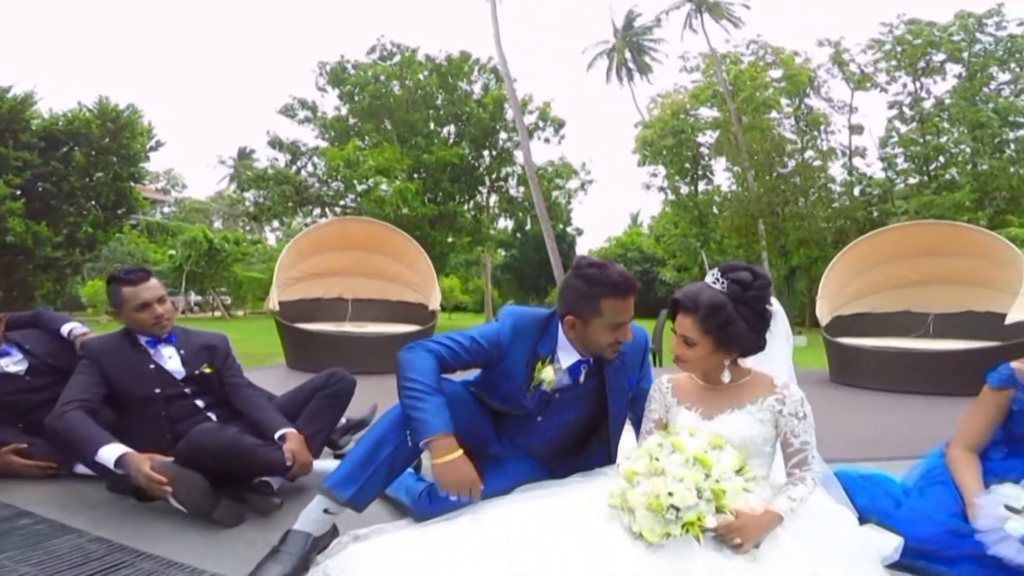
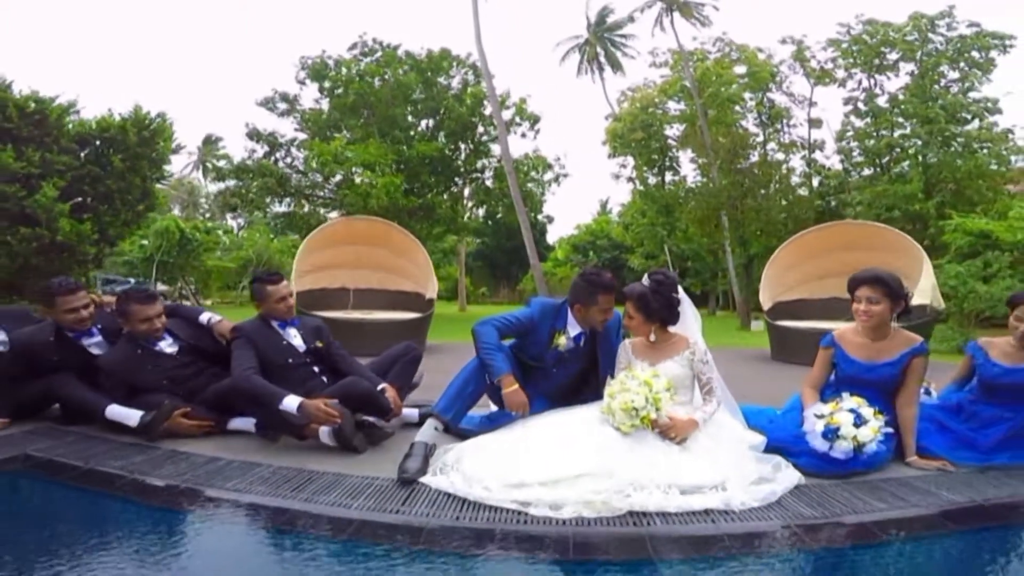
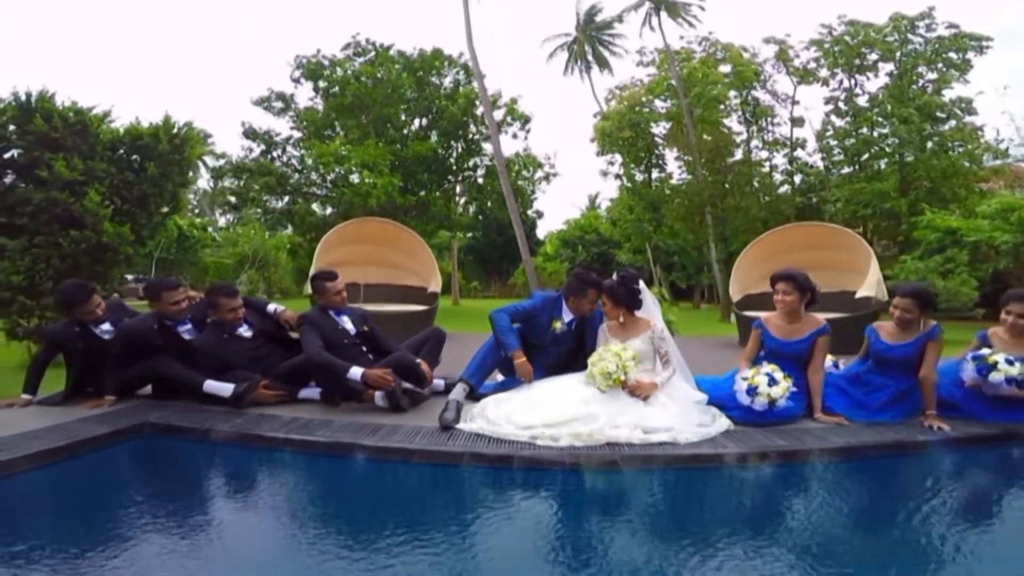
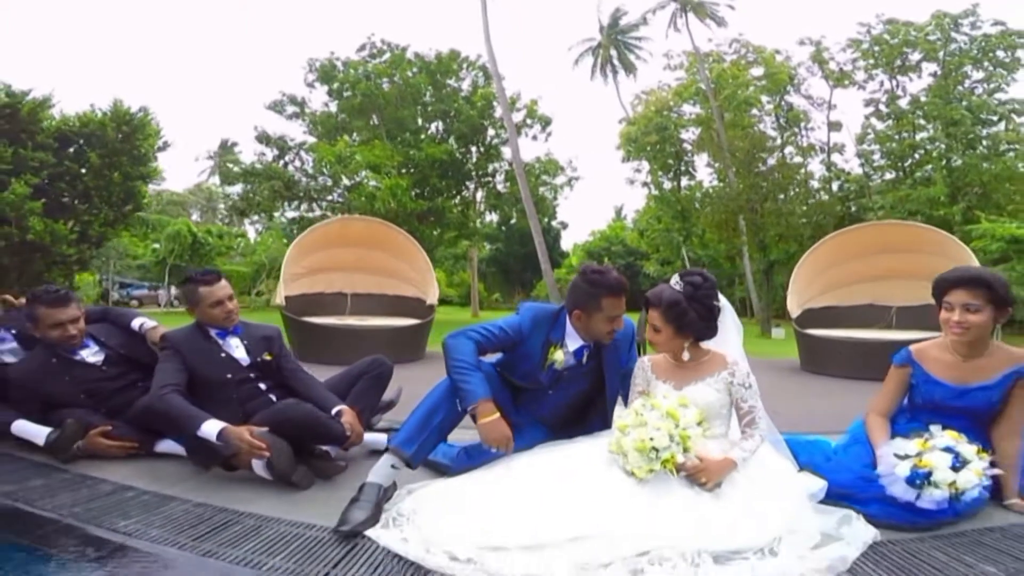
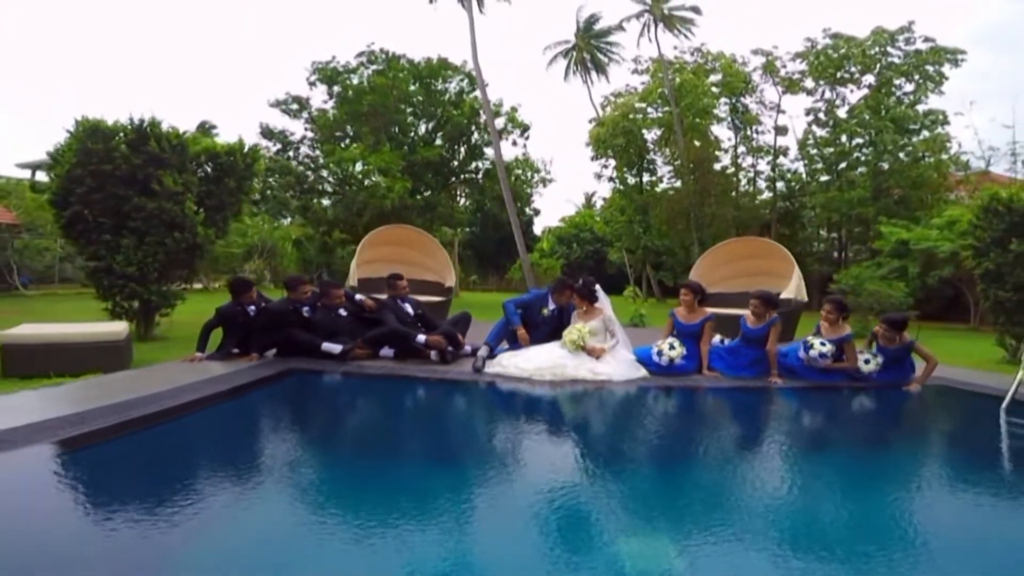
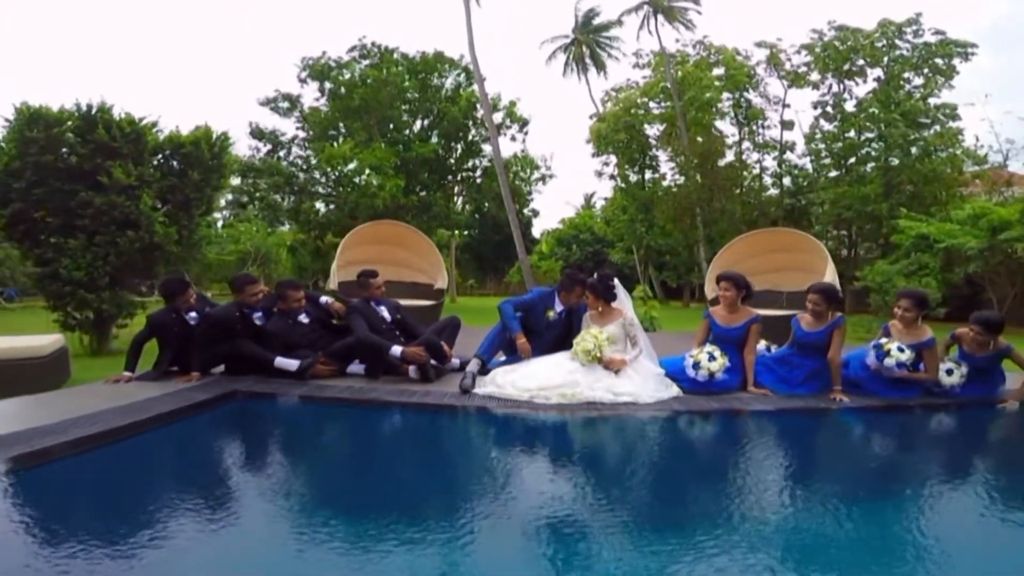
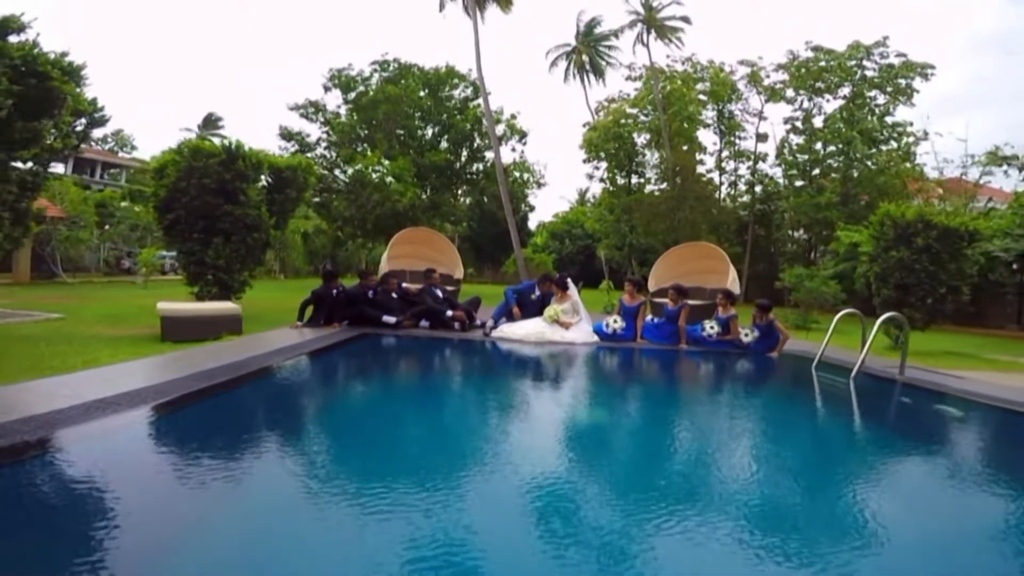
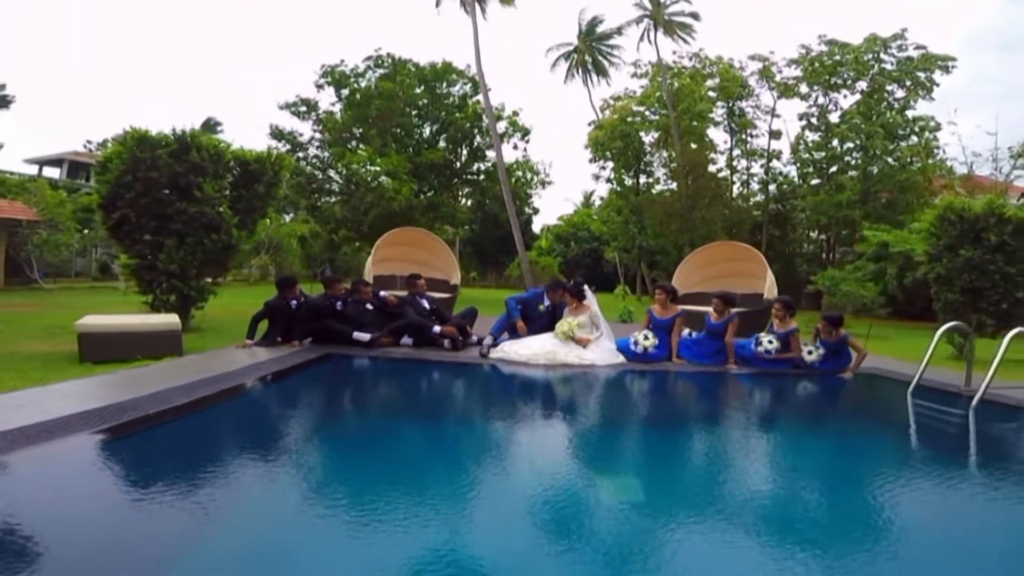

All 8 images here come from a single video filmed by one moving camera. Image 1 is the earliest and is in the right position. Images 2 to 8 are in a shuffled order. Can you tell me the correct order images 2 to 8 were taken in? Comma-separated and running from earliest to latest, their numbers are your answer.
4, 2, 3, 6, 5, 8, 7
